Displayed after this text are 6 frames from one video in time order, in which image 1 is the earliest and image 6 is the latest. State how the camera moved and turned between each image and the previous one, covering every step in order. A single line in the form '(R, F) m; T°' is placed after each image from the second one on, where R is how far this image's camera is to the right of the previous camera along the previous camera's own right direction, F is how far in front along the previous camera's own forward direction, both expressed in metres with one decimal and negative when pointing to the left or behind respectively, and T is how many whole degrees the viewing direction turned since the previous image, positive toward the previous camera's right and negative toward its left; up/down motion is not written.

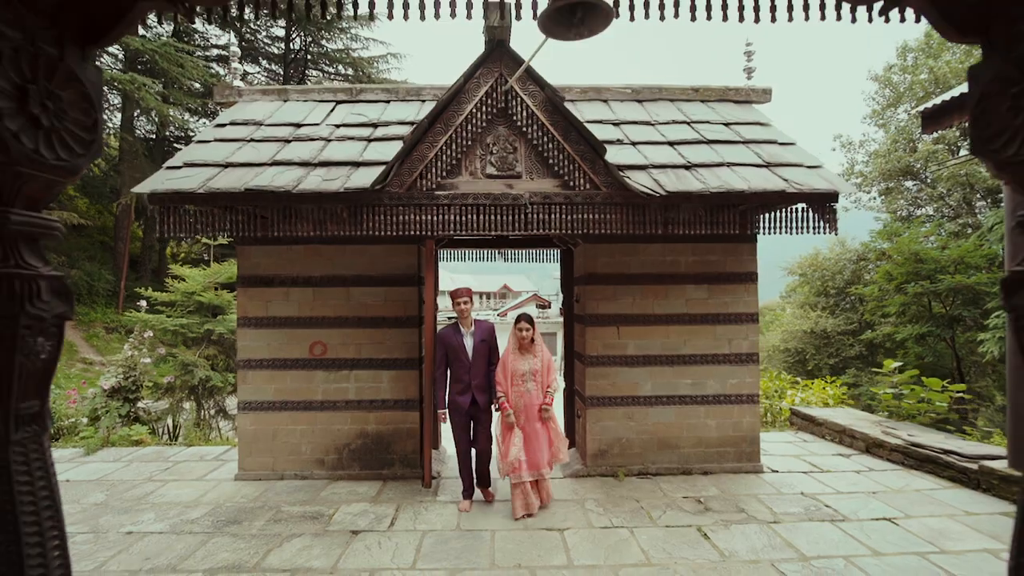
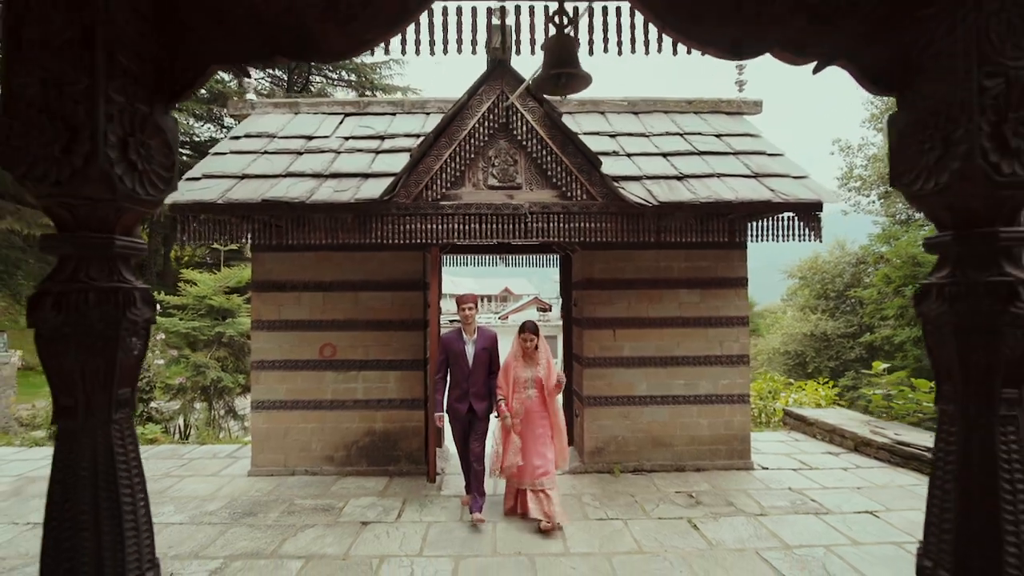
(0.0, -0.2) m; 0°
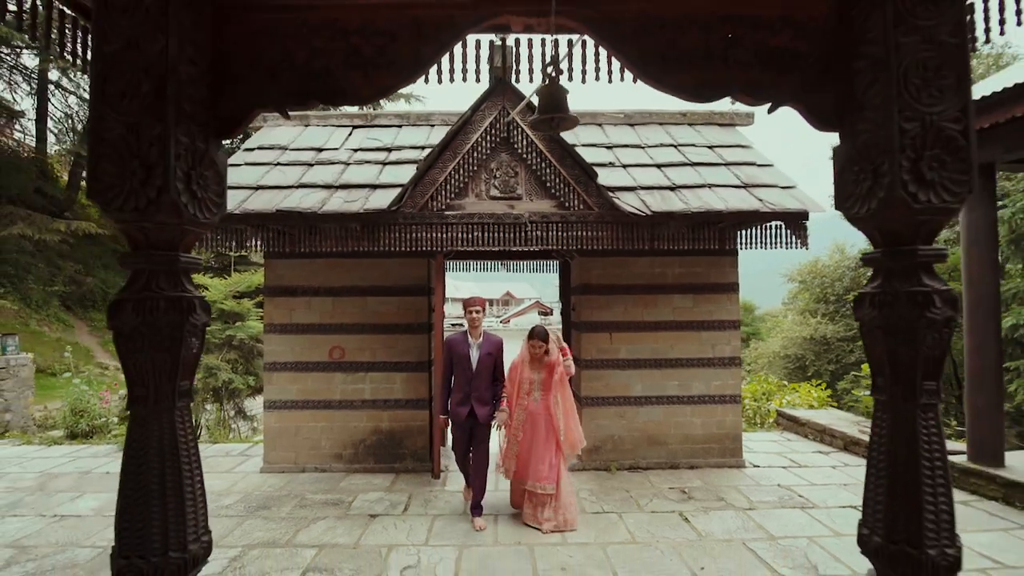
(0.0, -0.2) m; 0°
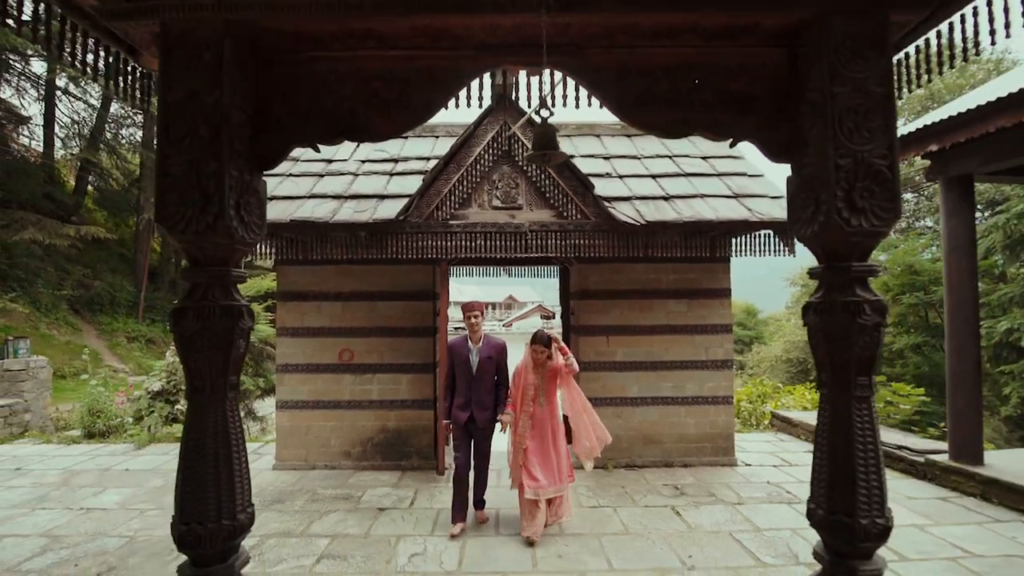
(0.0, -0.2) m; 0°
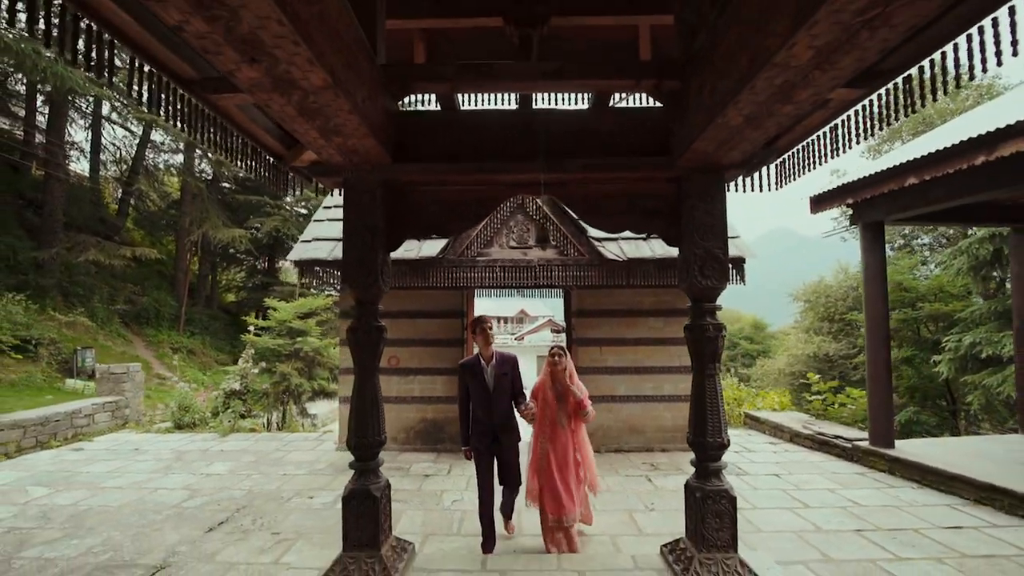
(0.0, -1.4) m; -1°
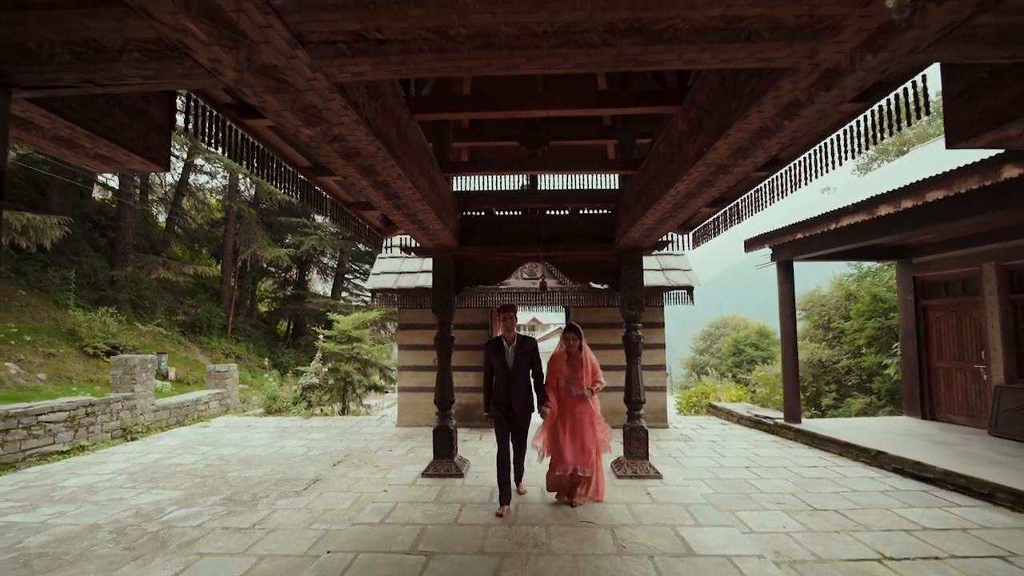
(0.0, -2.3) m; -1°
